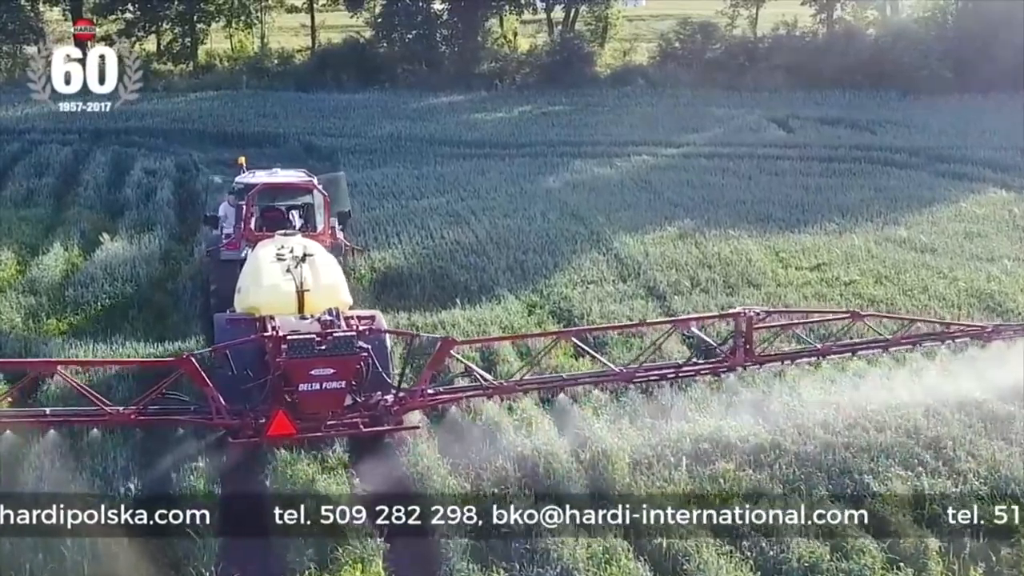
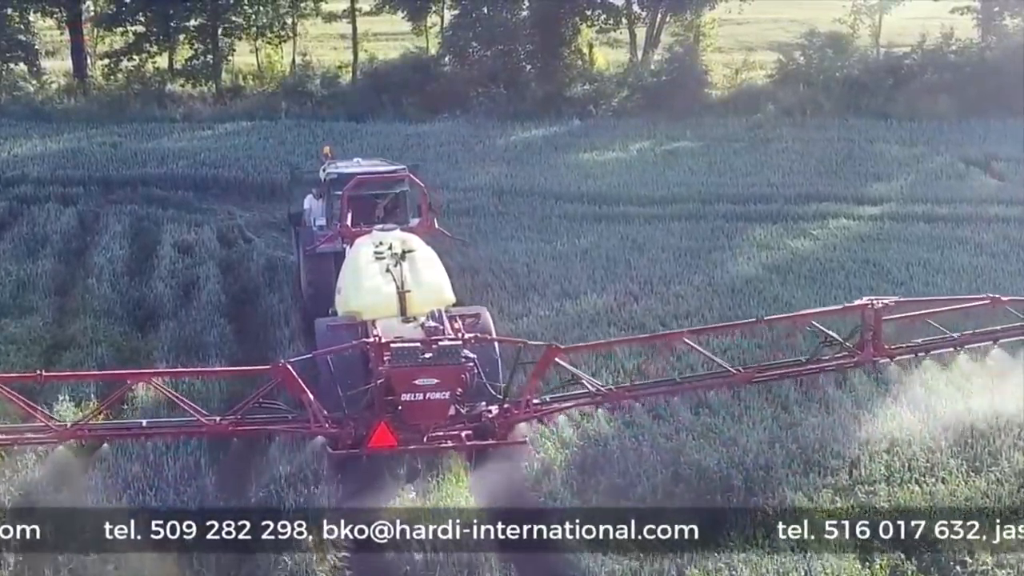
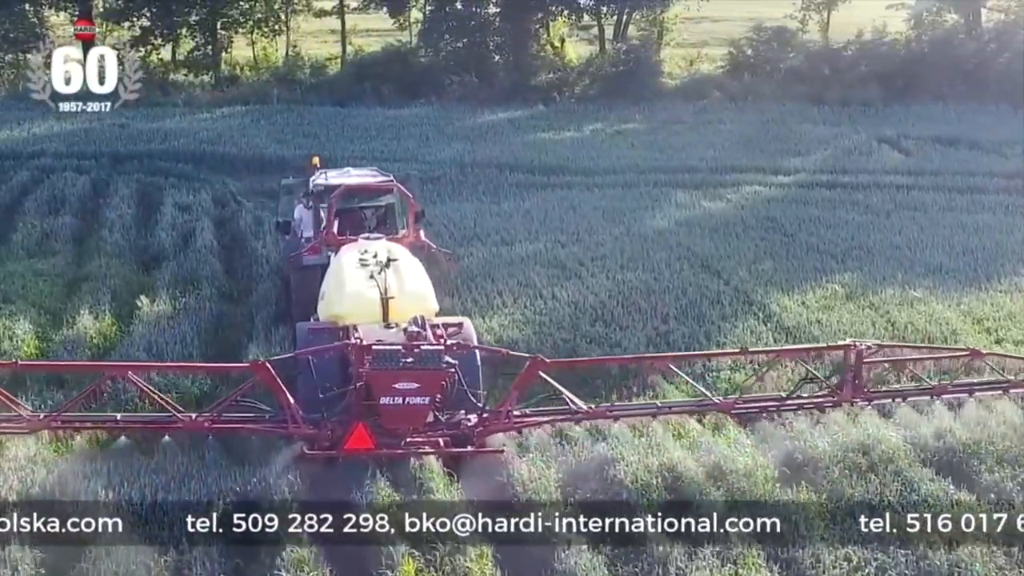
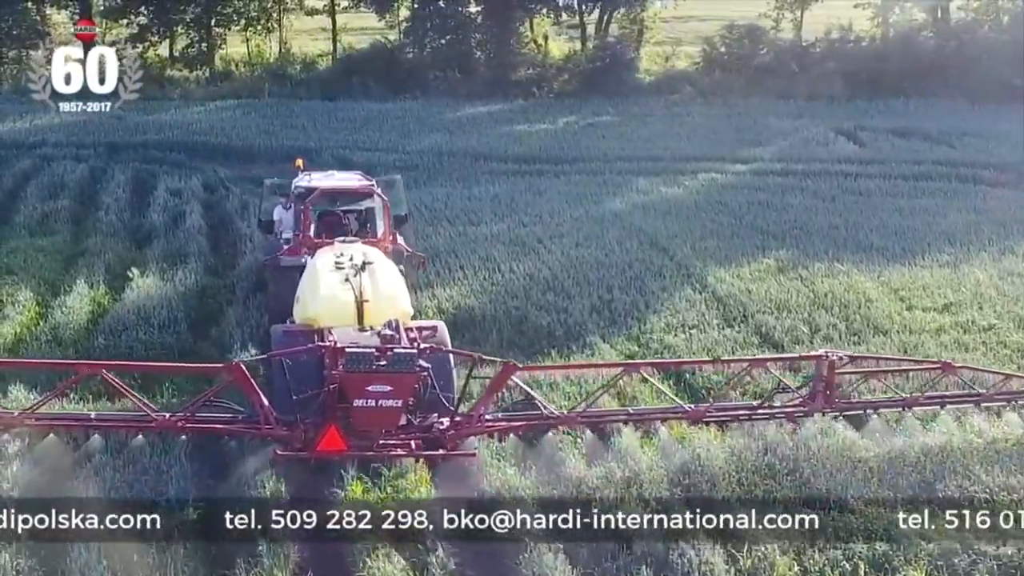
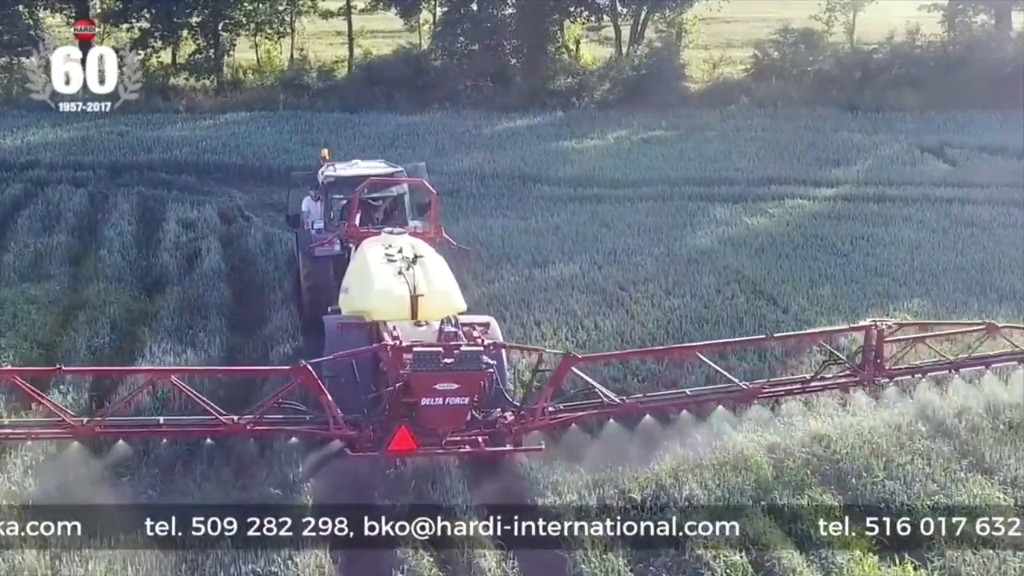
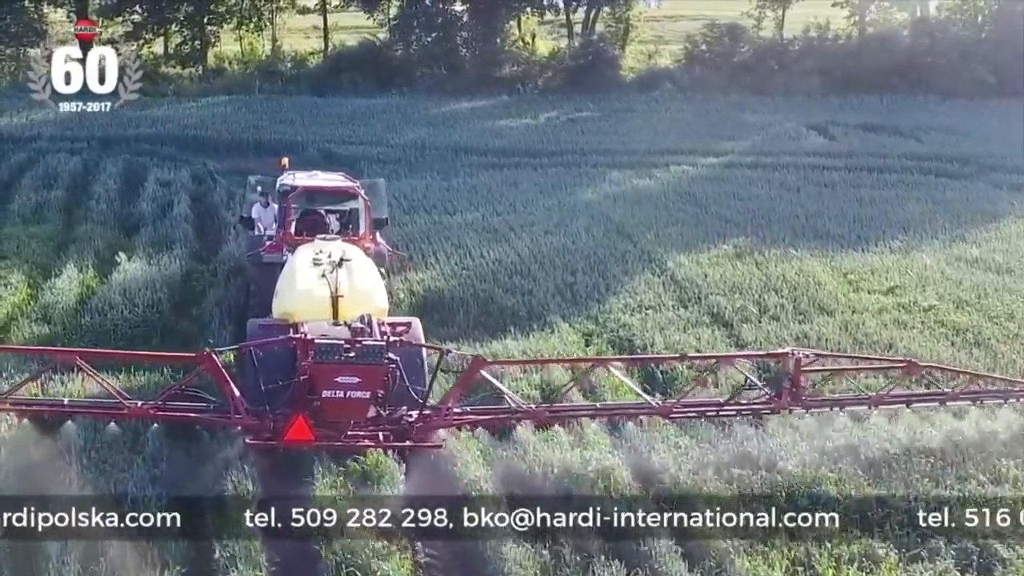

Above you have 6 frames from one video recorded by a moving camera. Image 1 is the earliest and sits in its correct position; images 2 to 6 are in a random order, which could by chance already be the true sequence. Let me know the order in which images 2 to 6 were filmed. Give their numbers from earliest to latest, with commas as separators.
6, 4, 3, 5, 2
